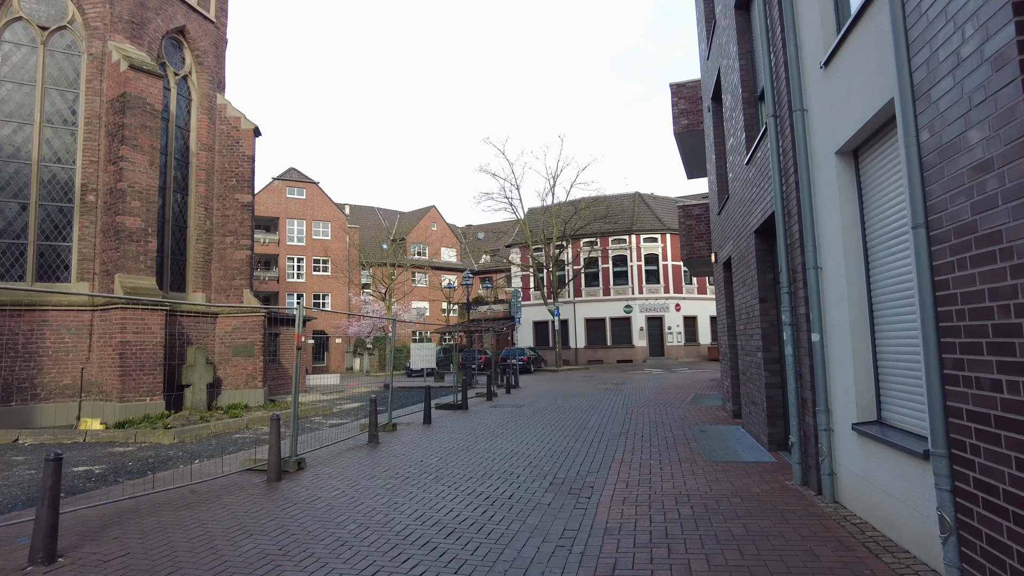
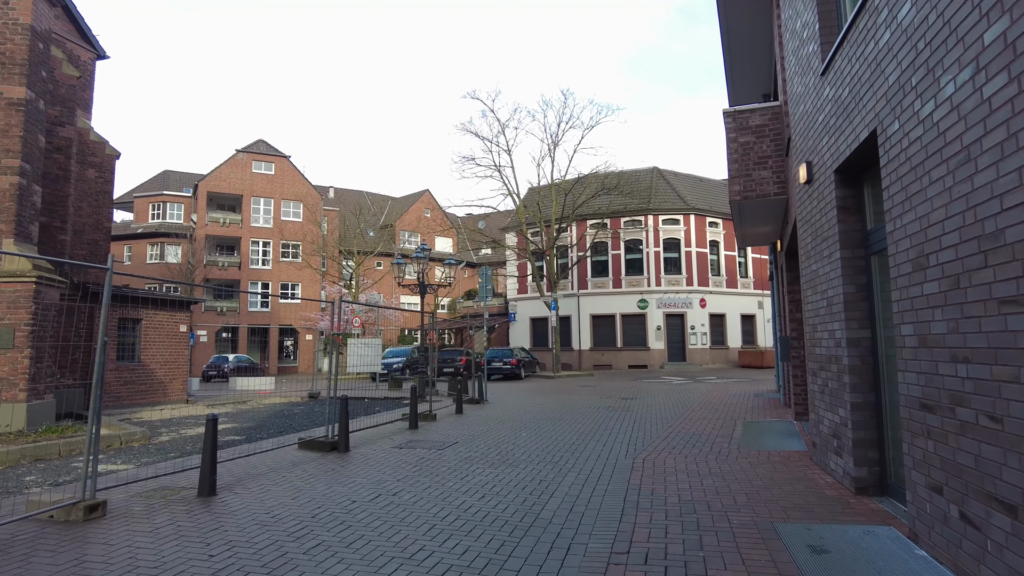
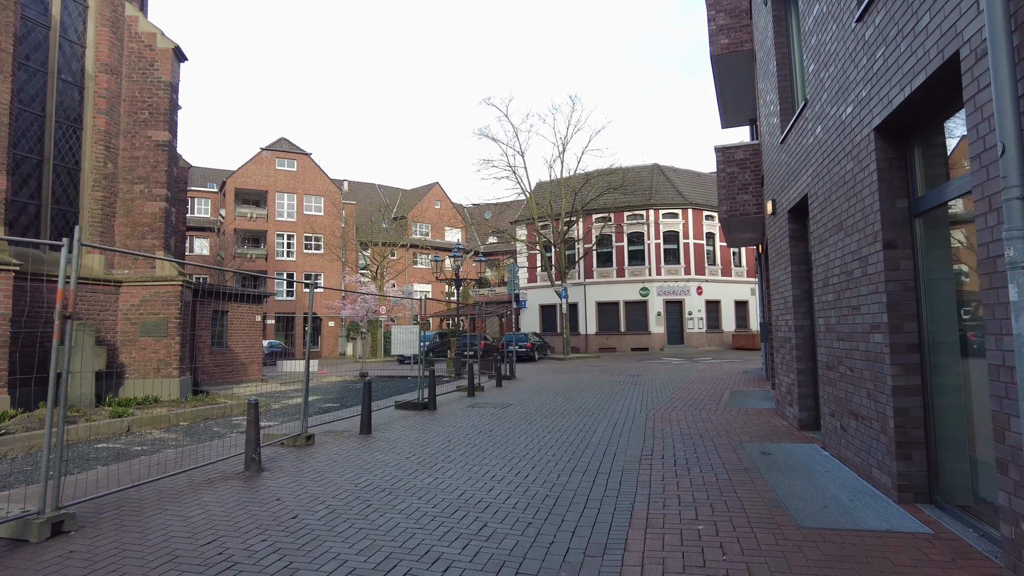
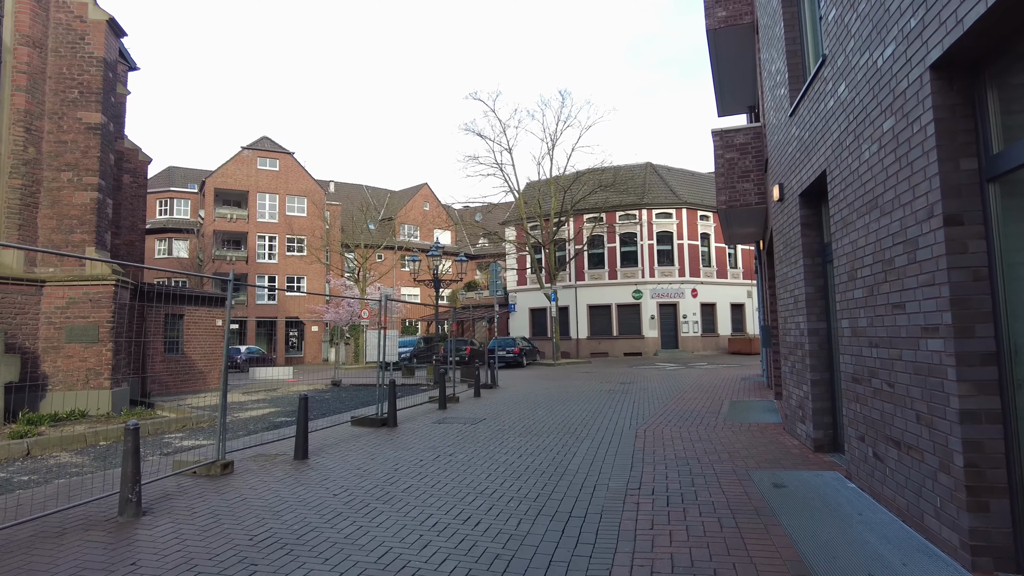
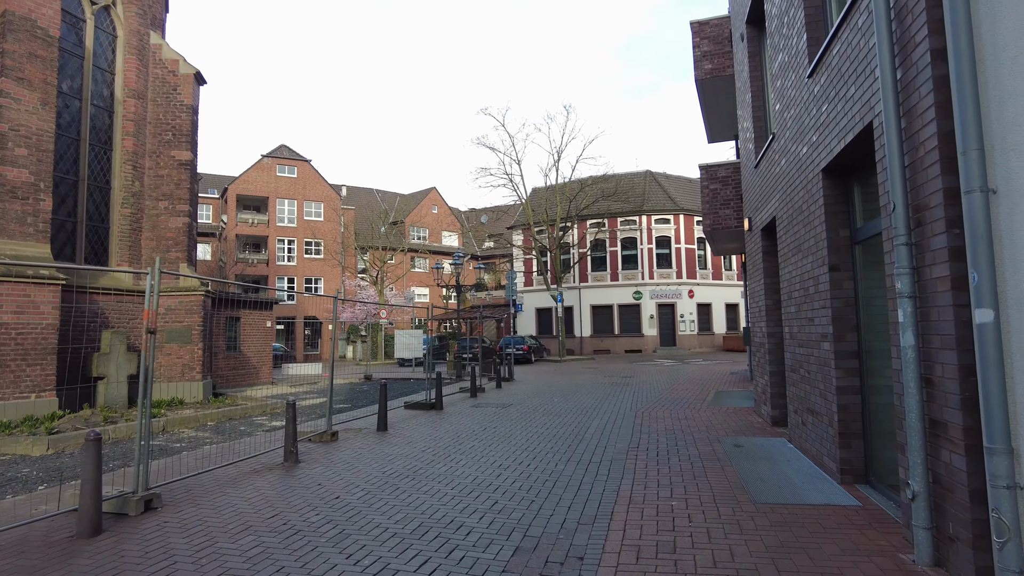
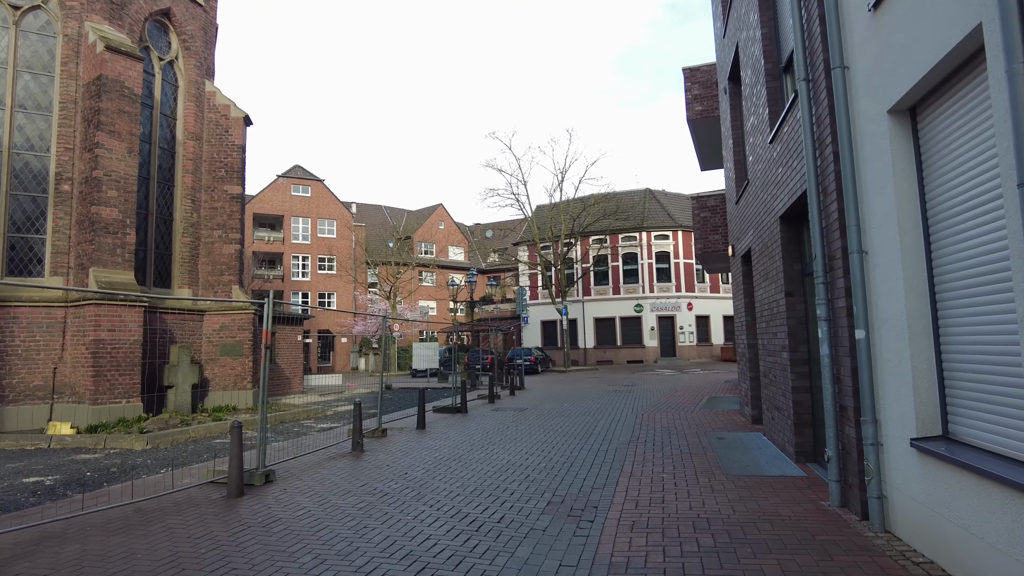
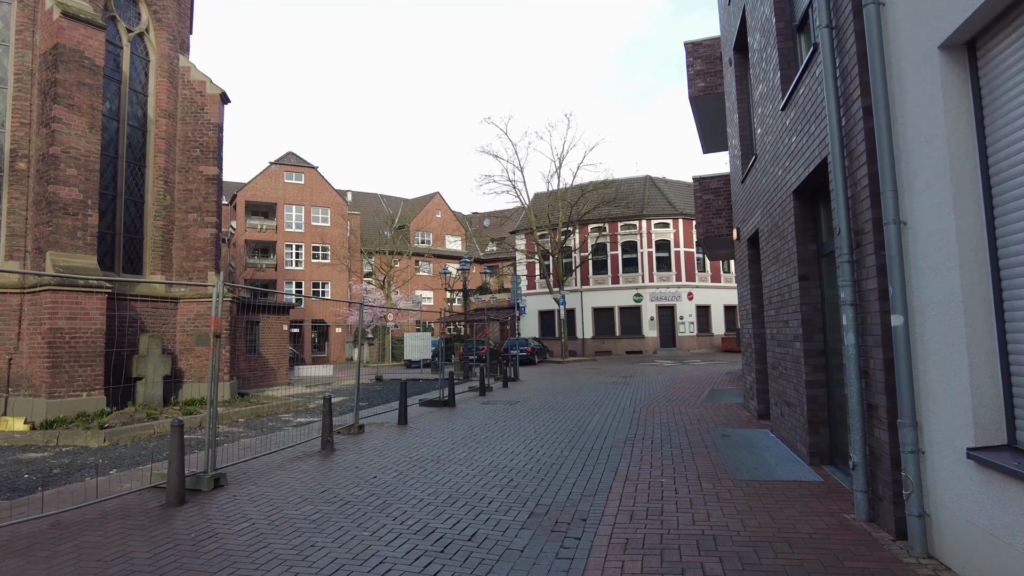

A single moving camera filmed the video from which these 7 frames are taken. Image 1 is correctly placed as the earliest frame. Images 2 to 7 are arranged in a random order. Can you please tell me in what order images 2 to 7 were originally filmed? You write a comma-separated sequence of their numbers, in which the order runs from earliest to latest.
6, 7, 5, 3, 4, 2
